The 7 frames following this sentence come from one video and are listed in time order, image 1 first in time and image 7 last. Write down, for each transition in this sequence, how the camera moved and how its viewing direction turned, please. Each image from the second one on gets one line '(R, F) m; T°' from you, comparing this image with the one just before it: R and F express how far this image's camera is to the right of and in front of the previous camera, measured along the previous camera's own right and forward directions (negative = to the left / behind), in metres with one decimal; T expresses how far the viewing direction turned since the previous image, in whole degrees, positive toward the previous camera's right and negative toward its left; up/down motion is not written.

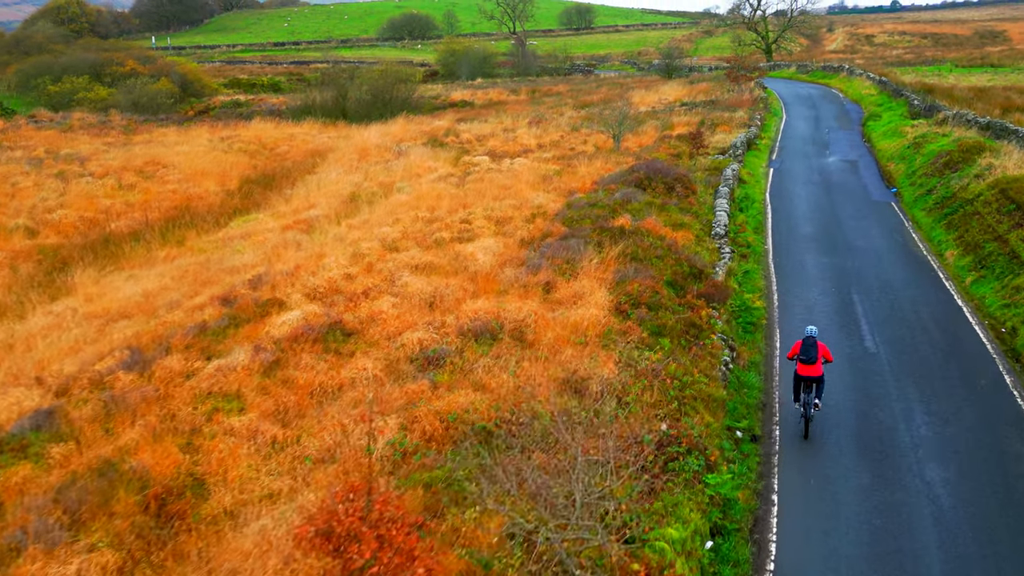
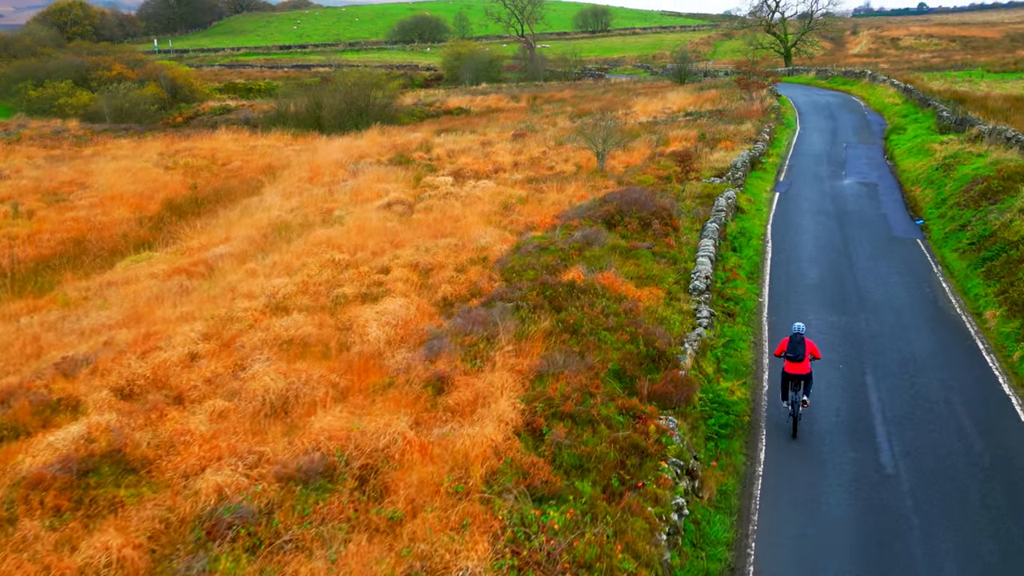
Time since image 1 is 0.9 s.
(+1.3, +3.3) m; -1°
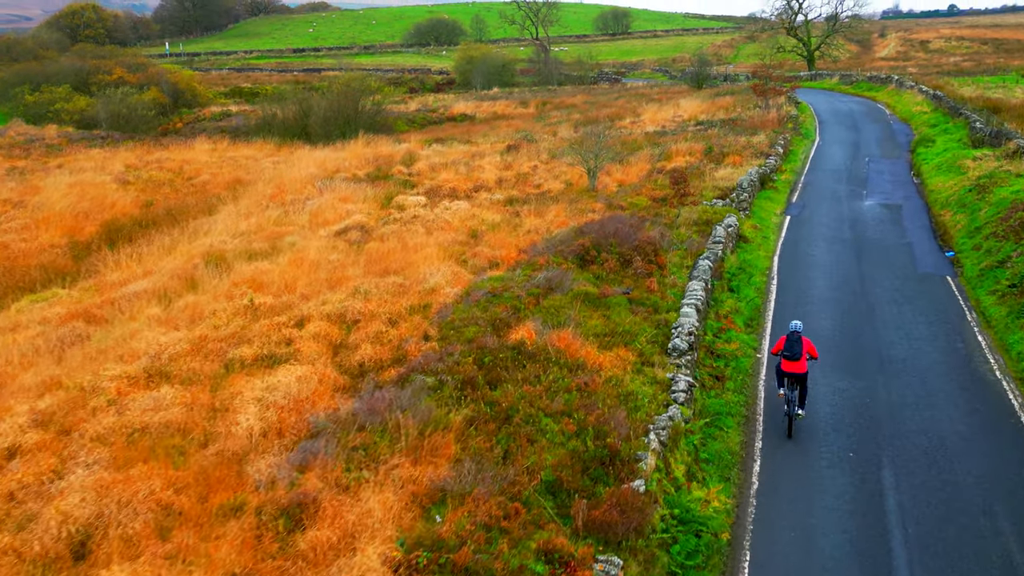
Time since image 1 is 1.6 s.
(+0.9, +2.3) m; -1°
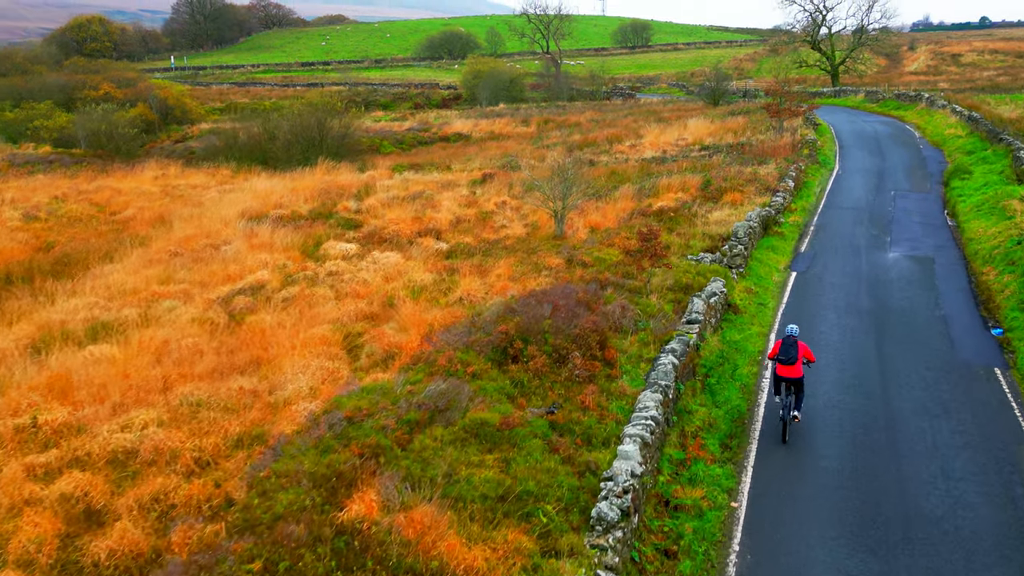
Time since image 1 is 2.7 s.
(+1.4, +3.5) m; -1°
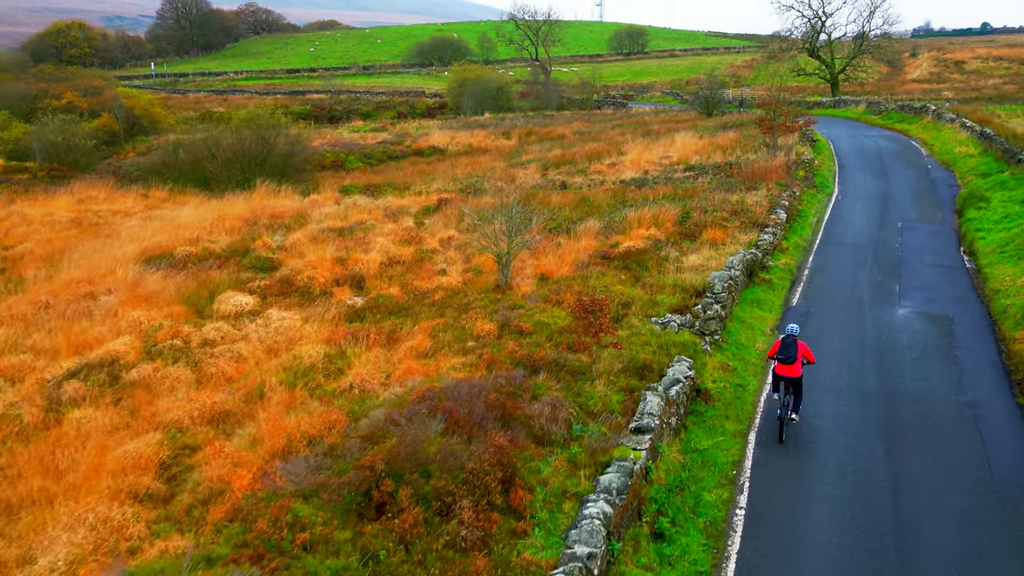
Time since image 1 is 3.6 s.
(+1.0, +2.9) m; 0°
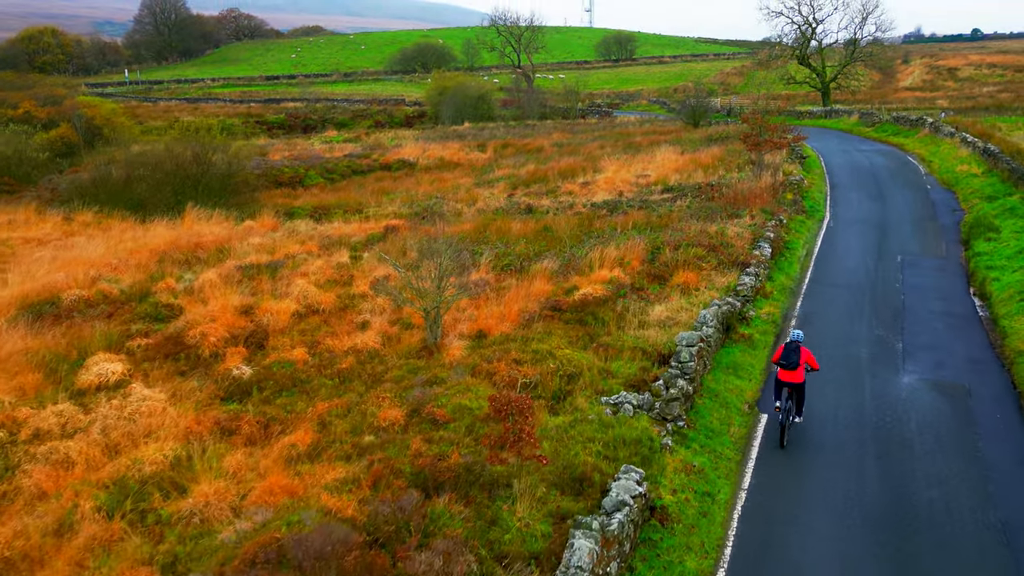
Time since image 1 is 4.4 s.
(+0.8, +2.4) m; 0°
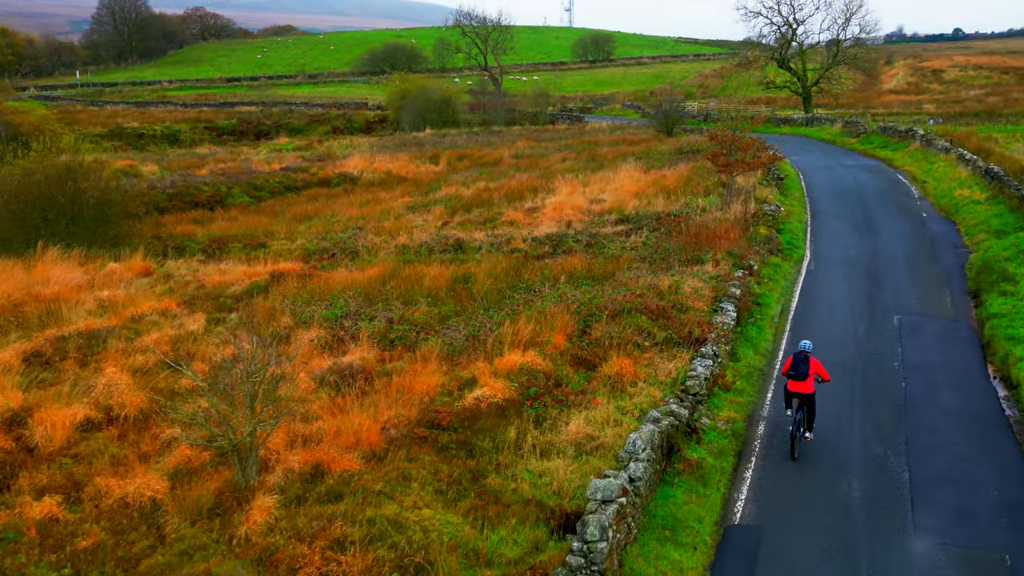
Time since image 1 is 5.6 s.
(+1.3, +3.7) m; +1°
